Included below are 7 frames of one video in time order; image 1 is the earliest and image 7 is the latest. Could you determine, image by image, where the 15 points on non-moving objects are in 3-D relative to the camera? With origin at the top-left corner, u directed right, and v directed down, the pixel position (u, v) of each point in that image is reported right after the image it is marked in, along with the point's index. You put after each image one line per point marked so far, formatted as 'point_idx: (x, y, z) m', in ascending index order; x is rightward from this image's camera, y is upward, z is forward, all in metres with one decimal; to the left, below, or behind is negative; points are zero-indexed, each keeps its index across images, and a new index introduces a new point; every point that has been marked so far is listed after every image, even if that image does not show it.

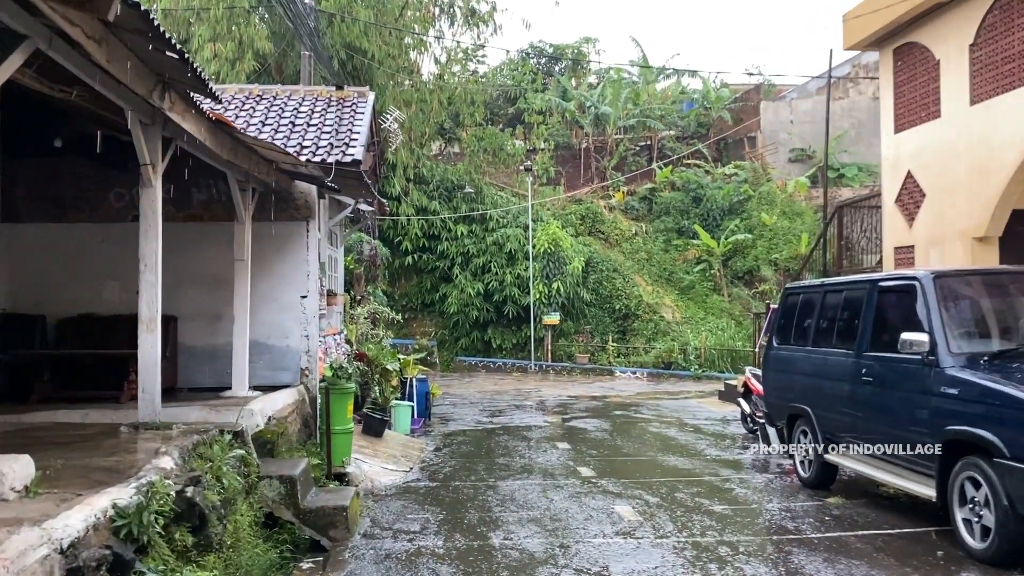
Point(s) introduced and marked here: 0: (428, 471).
0: (-0.8, -1.7, +8.5) m
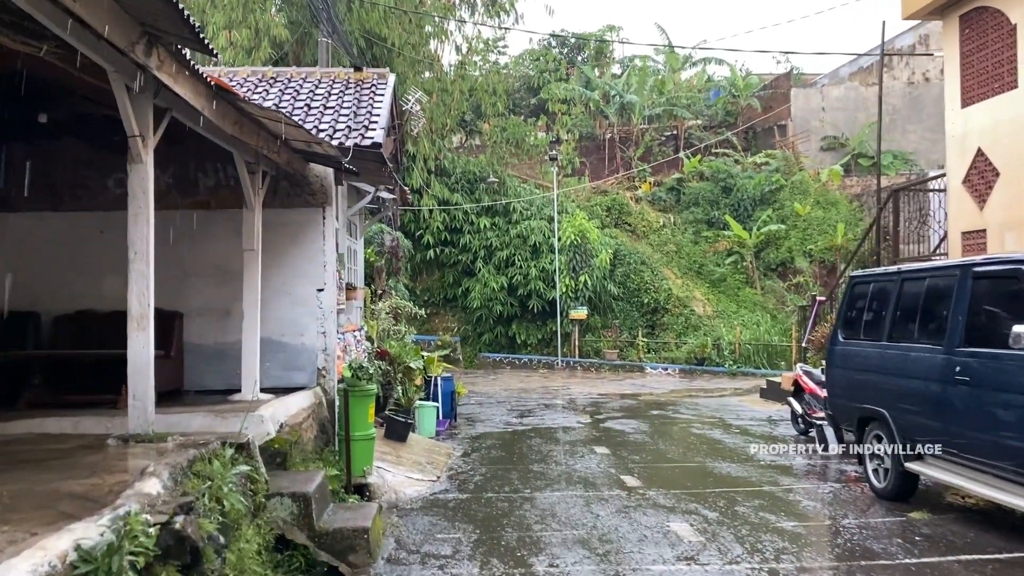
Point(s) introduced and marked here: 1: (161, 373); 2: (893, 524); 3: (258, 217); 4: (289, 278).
0: (-0.5, -1.6, +7.8) m
1: (-2.7, -0.6, +6.9) m
2: (+2.5, -1.5, +5.9) m
3: (-1.9, +0.5, +6.9) m
4: (-1.9, +0.1, +7.6) m
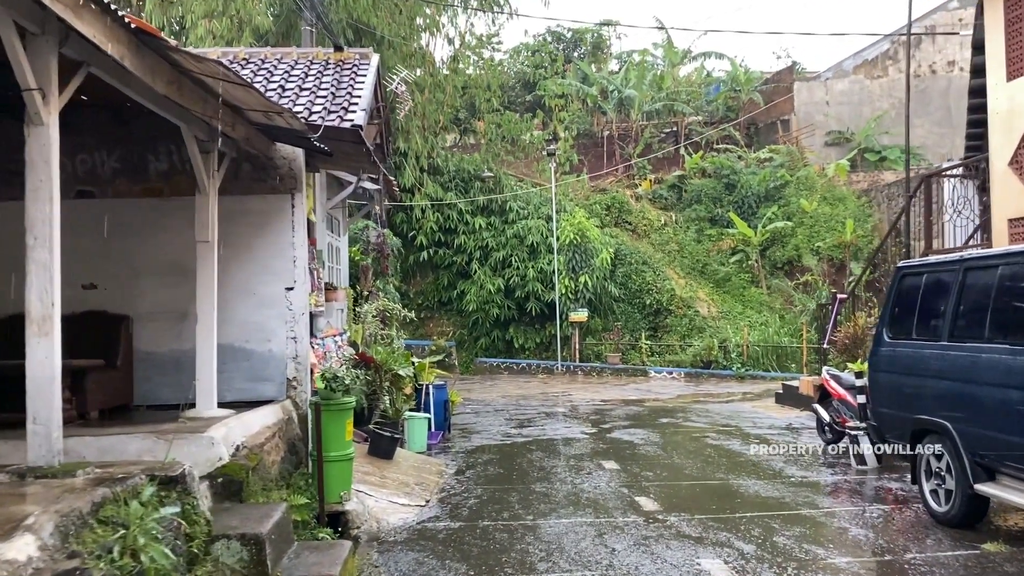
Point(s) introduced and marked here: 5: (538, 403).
0: (-0.5, -1.6, +6.8) m
1: (-2.7, -0.6, +6.0) m
2: (+2.5, -1.5, +5.0) m
3: (-1.9, +0.6, +5.9) m
4: (-1.9, +0.1, +6.6) m
5: (+0.4, -1.9, +14.8) m
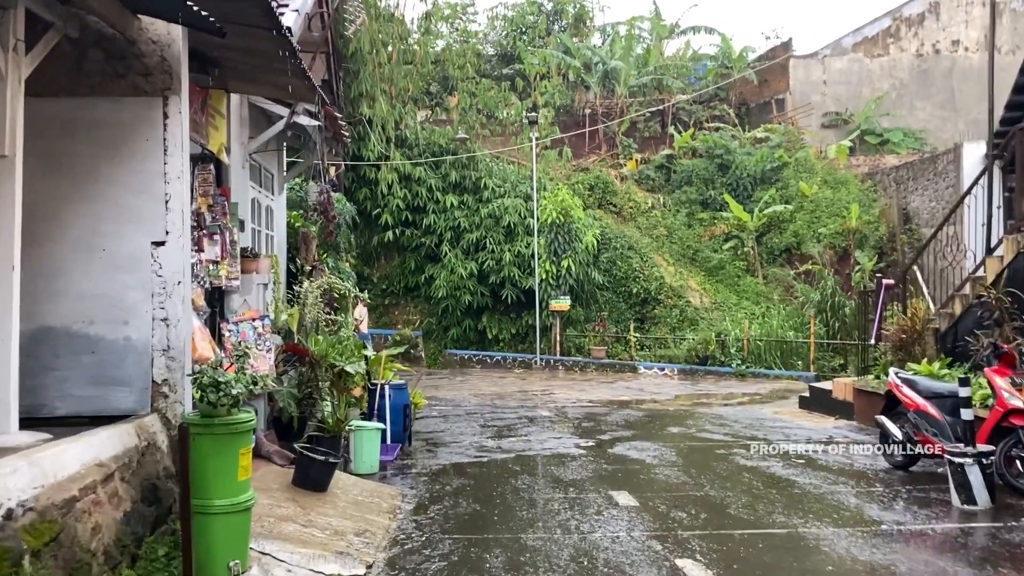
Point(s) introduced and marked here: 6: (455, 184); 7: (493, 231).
0: (-0.6, -1.4, +4.6) m
1: (-2.7, -0.4, +3.6) m
2: (+2.4, -1.3, +2.8) m
3: (-2.0, +0.8, +3.6) m
4: (-1.9, +0.3, +4.3) m
5: (+0.1, -1.6, +12.6) m
6: (-1.2, +2.3, +19.9) m
7: (-0.4, +1.2, +19.5) m
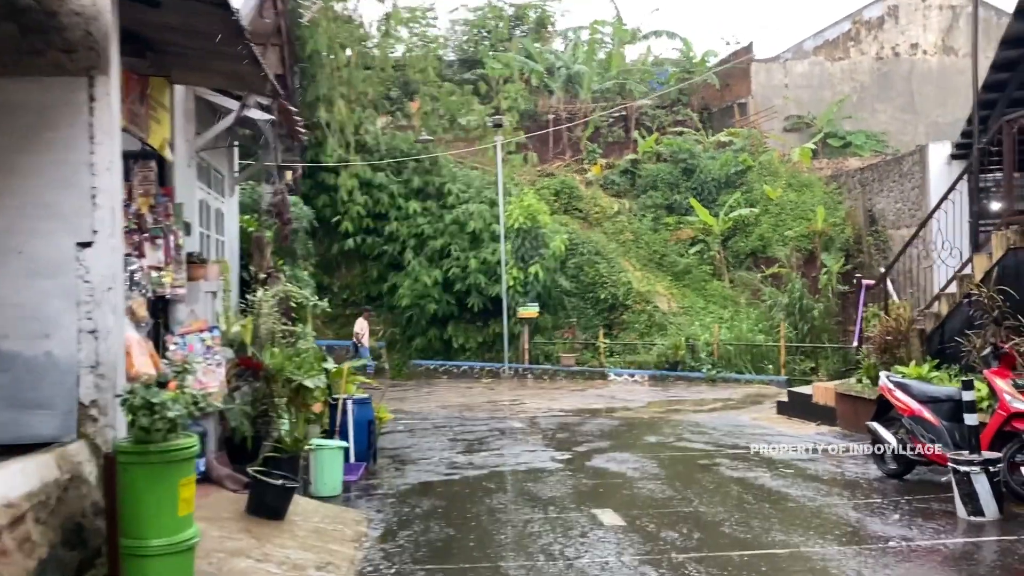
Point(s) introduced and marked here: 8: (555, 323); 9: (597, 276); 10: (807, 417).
0: (-0.6, -1.4, +4.1) m
1: (-2.8, -0.5, +3.0) m
2: (+2.4, -1.3, +2.4) m
3: (-2.0, +0.7, +3.1) m
4: (-2.0, +0.3, +3.8) m
5: (-0.3, -1.7, +12.1) m
6: (-2.0, +2.1, +19.3) m
7: (-1.1, +1.1, +19.0) m
8: (+0.9, -0.8, +19.7) m
9: (+1.9, +0.3, +20.0) m
10: (+3.3, -1.5, +10.3) m
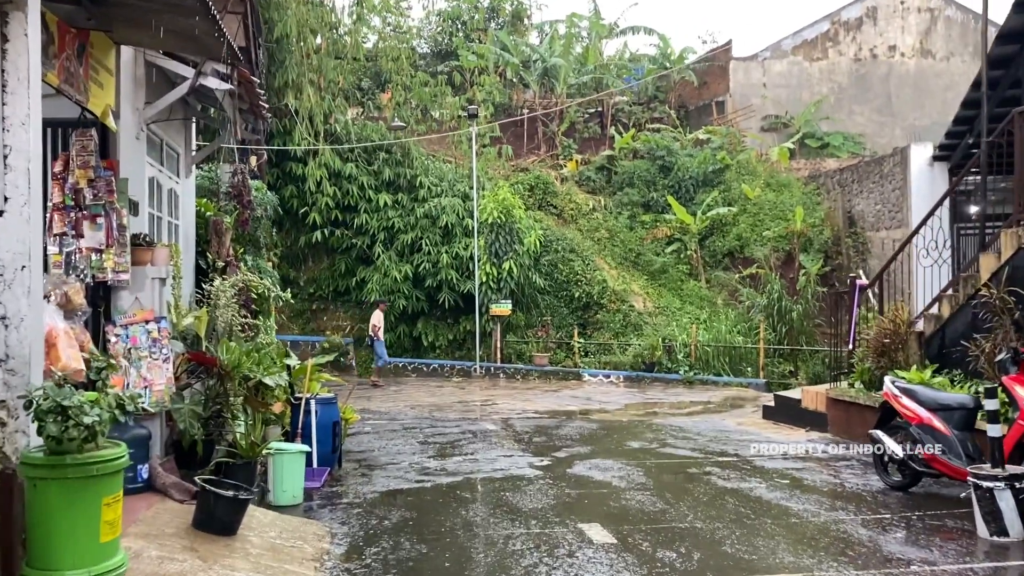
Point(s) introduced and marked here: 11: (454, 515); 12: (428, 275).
0: (-0.7, -1.4, +3.5) m
1: (-2.8, -0.4, +2.4) m
2: (+2.4, -1.3, +2.0) m
3: (-2.0, +0.8, +2.5) m
4: (-2.1, +0.4, +3.1) m
5: (-0.7, -1.6, +11.6) m
6: (-2.5, +2.2, +18.7) m
7: (-1.7, +1.2, +18.4) m
8: (+0.4, -0.7, +19.2) m
9: (+1.3, +0.3, +19.5) m
10: (+3.1, -1.5, +9.9) m
11: (-0.4, -1.5, +5.9) m
12: (-1.7, +0.3, +18.4) m
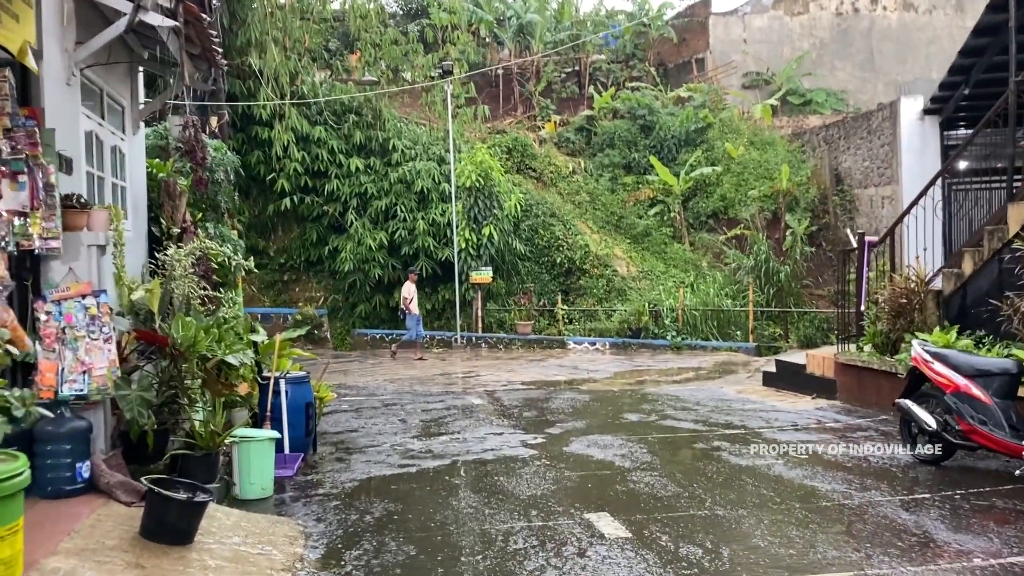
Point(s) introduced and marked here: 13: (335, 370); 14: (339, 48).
0: (-0.7, -1.3, +2.8) m
1: (-2.7, -0.3, +1.6) m
2: (+2.5, -1.2, +1.4) m
3: (-2.0, +0.9, +1.7) m
4: (-2.0, +0.4, +2.4) m
5: (-0.8, -1.2, +10.9) m
6: (-3.0, +2.8, +17.9) m
7: (-2.1, +1.8, +17.6) m
8: (0.0, 0.0, +18.5) m
9: (+0.9, +1.0, +18.8) m
10: (+2.9, -1.0, +9.3) m
11: (-0.4, -1.3, +5.2) m
12: (-2.1, +0.9, +17.6) m
13: (-2.6, -1.2, +13.3) m
14: (-3.5, +5.1, +18.7) m
